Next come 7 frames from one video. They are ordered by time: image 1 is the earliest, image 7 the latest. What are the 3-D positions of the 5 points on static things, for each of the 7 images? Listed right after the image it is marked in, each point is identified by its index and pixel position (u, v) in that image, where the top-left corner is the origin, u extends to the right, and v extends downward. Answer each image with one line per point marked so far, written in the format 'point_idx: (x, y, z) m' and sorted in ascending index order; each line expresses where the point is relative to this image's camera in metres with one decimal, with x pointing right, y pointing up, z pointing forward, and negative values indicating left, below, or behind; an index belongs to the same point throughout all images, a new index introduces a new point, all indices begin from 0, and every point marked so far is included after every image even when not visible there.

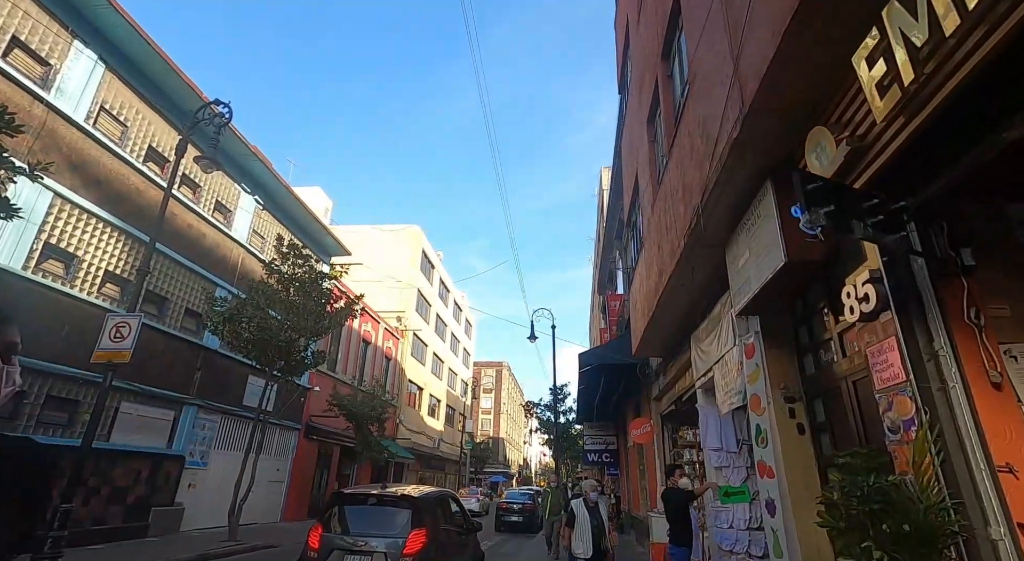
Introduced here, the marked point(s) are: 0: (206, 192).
0: (-9.3, +2.7, +16.6) m
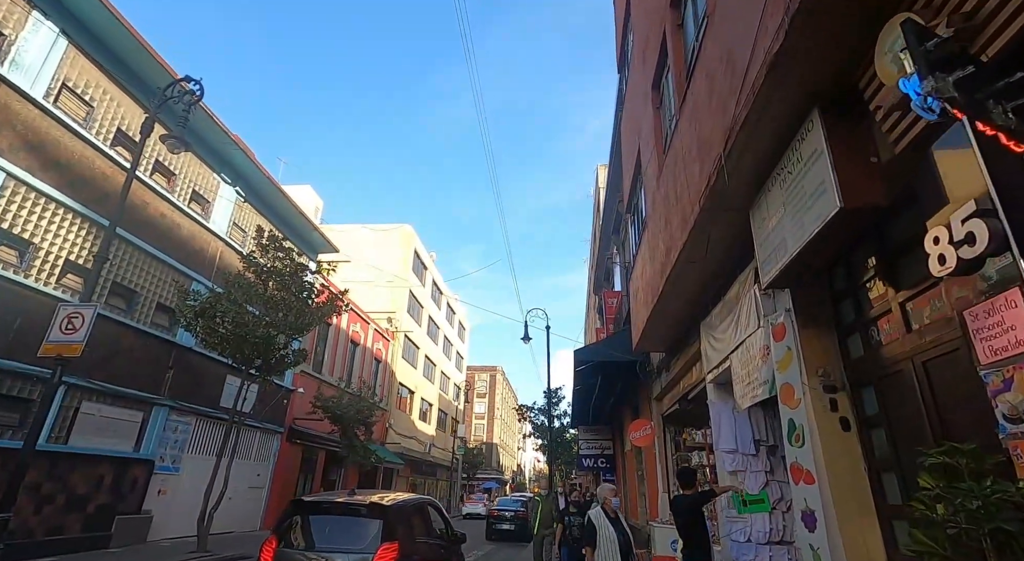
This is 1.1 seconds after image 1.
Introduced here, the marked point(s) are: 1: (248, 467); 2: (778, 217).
0: (-9.6, +2.9, +15.7) m
1: (-8.7, -6.2, +18.1) m
2: (+1.8, +0.4, +3.8) m
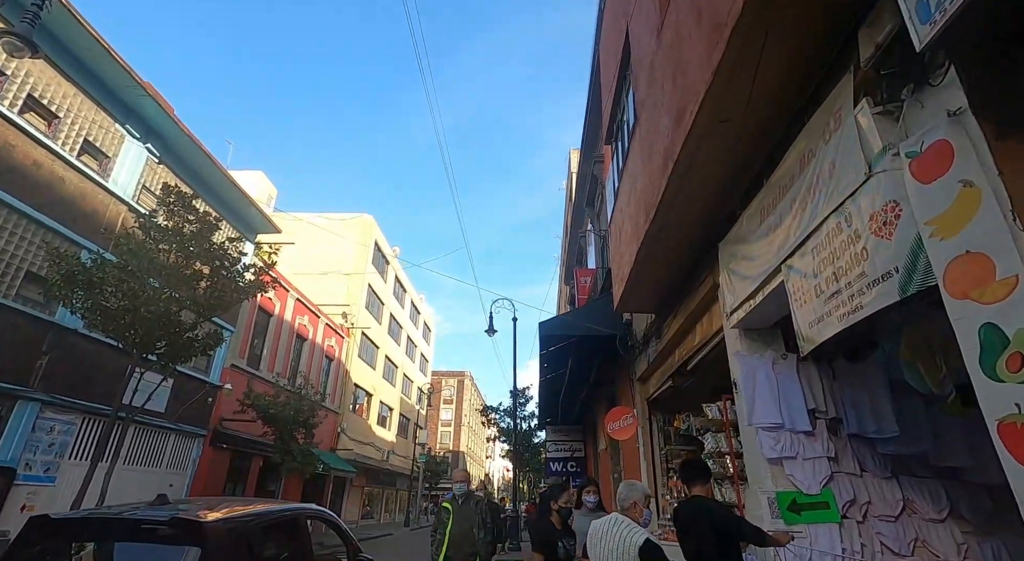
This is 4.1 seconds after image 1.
0: (-10.6, +3.7, +13.0) m
1: (-10.0, -5.5, +15.3) m
2: (+1.4, +1.3, +1.6) m
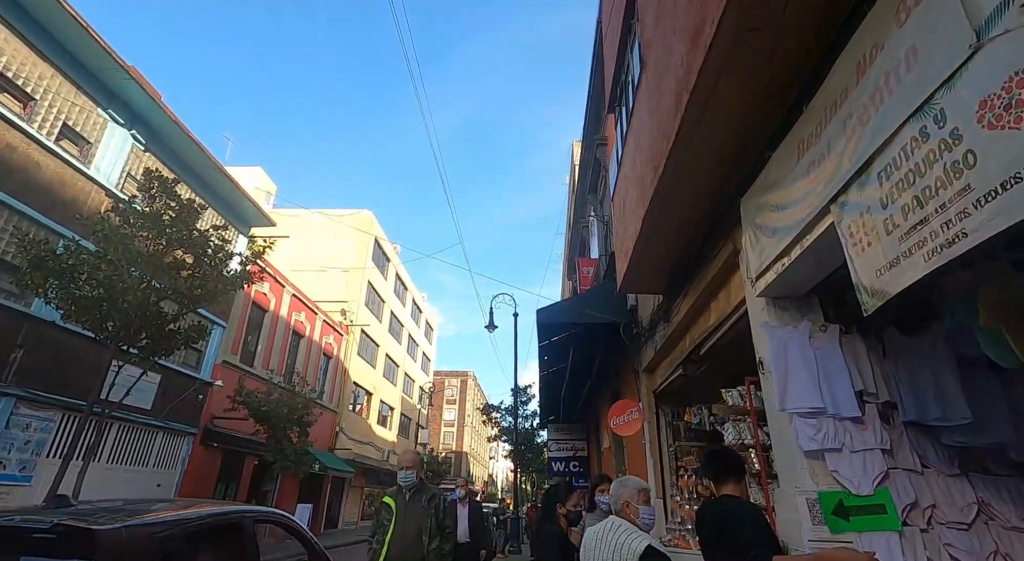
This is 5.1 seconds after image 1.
0: (-10.6, +3.9, +12.4) m
1: (-10.0, -5.3, +14.7) m
2: (+1.3, +1.6, +1.0) m
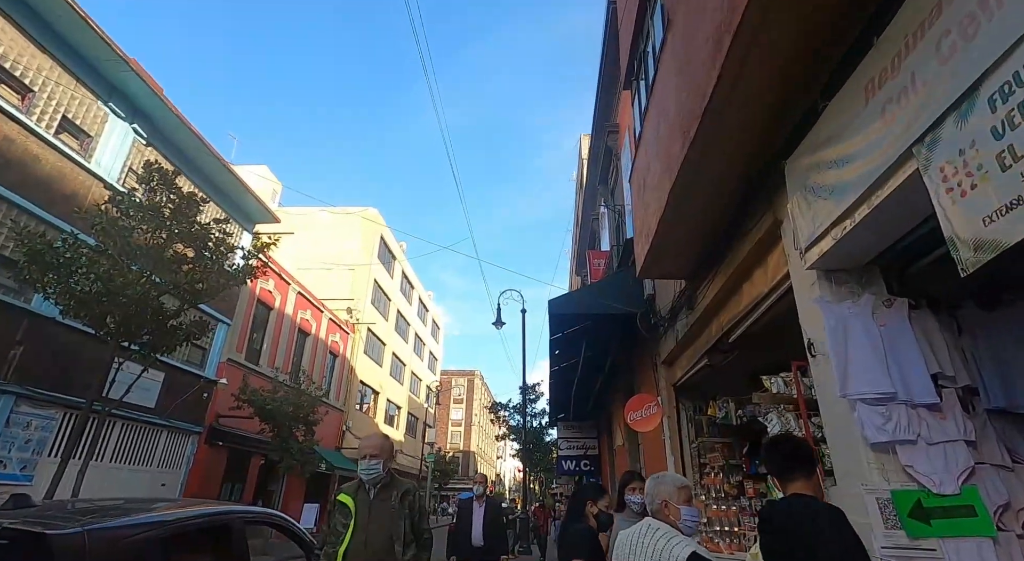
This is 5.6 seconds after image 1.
0: (-10.4, +4.0, +12.2) m
1: (-9.7, -5.2, +14.5) m
2: (+1.3, +1.7, +0.6) m
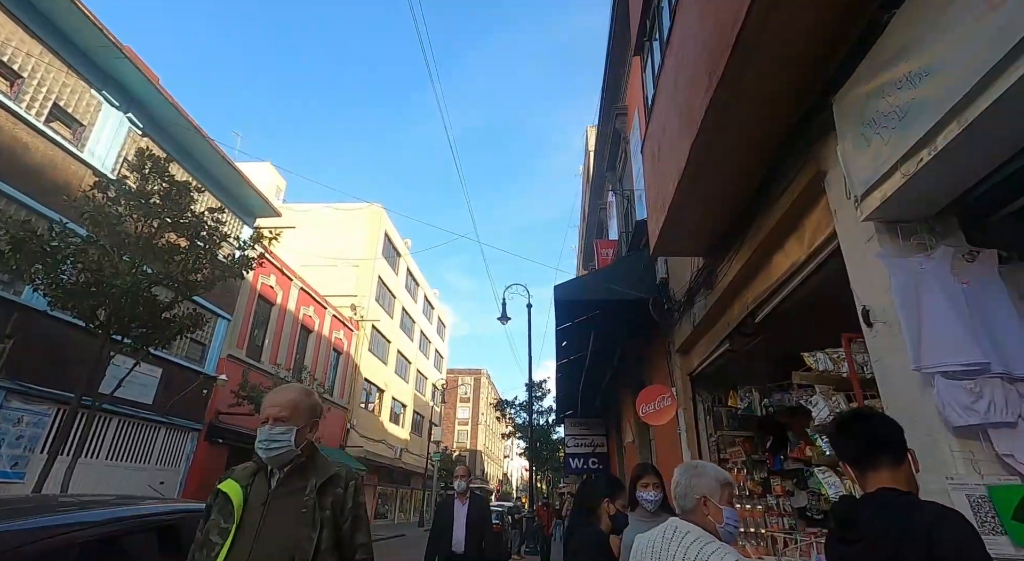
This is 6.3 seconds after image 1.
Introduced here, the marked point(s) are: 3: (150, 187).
0: (-10.4, +4.2, +11.8) m
1: (-9.6, -5.0, +14.2) m
2: (+1.3, +1.9, +0.1) m
3: (-7.3, +1.8, +11.0) m
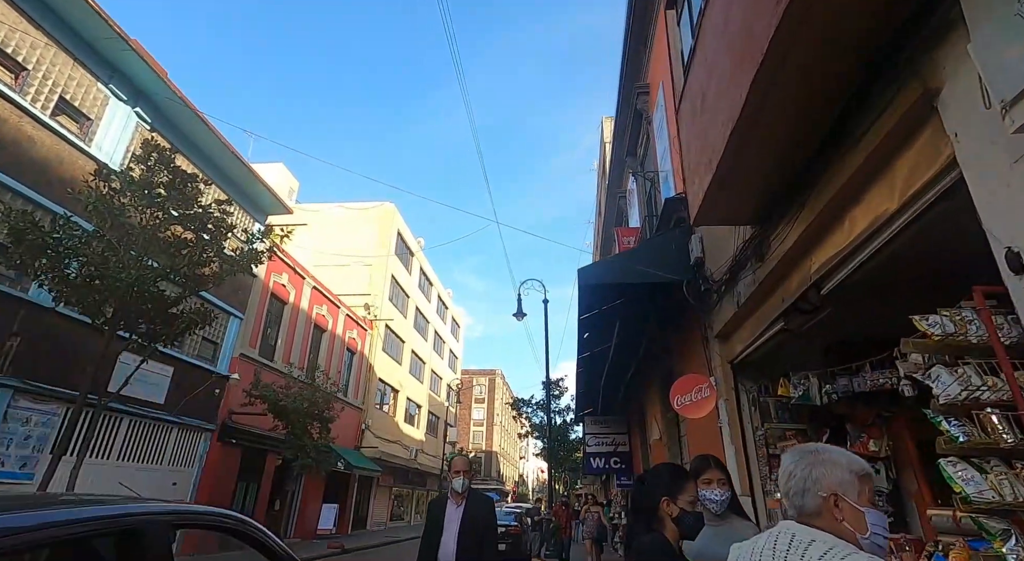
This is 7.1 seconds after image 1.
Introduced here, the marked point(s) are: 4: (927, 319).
0: (-10.0, +4.3, +11.6) m
1: (-9.1, -4.9, +13.8) m
2: (+1.4, +2.1, -0.4) m
3: (-6.9, +1.9, +10.7) m
4: (+2.2, -0.3, +3.2) m
